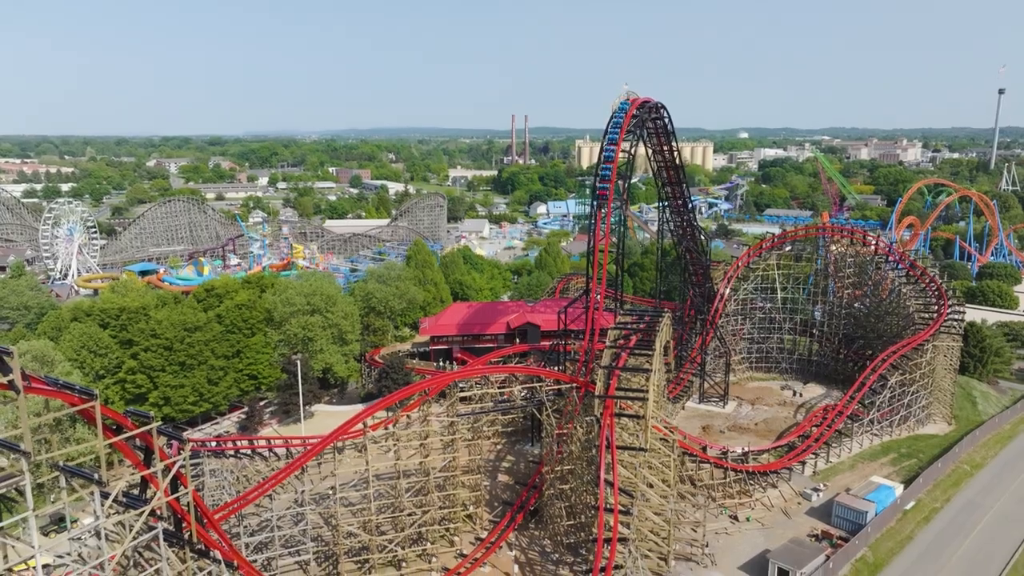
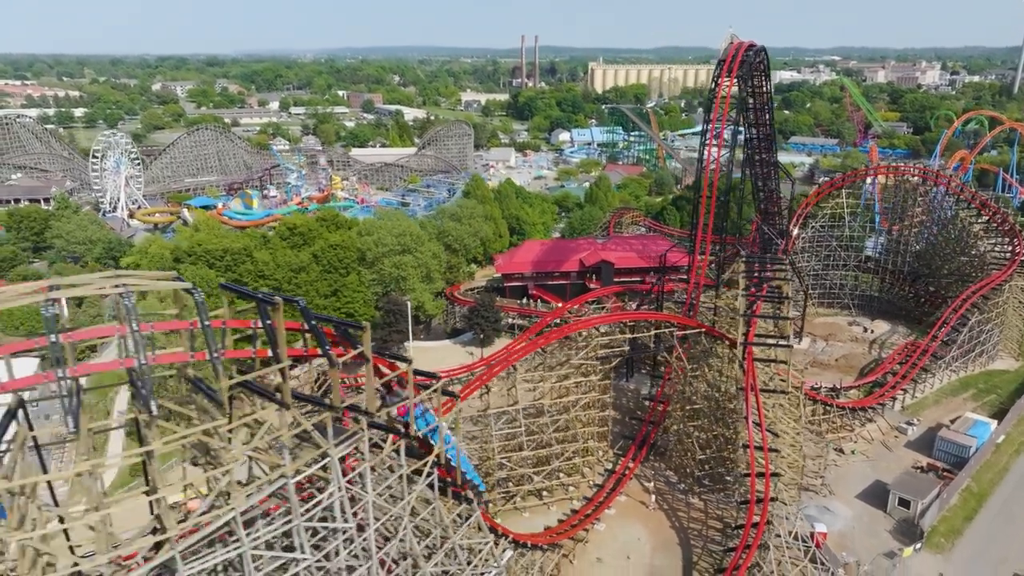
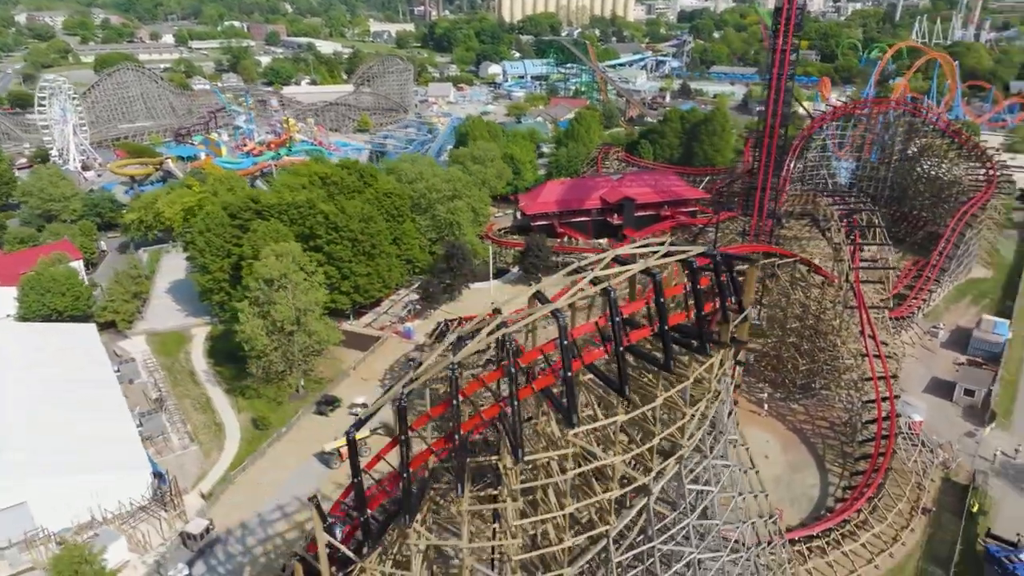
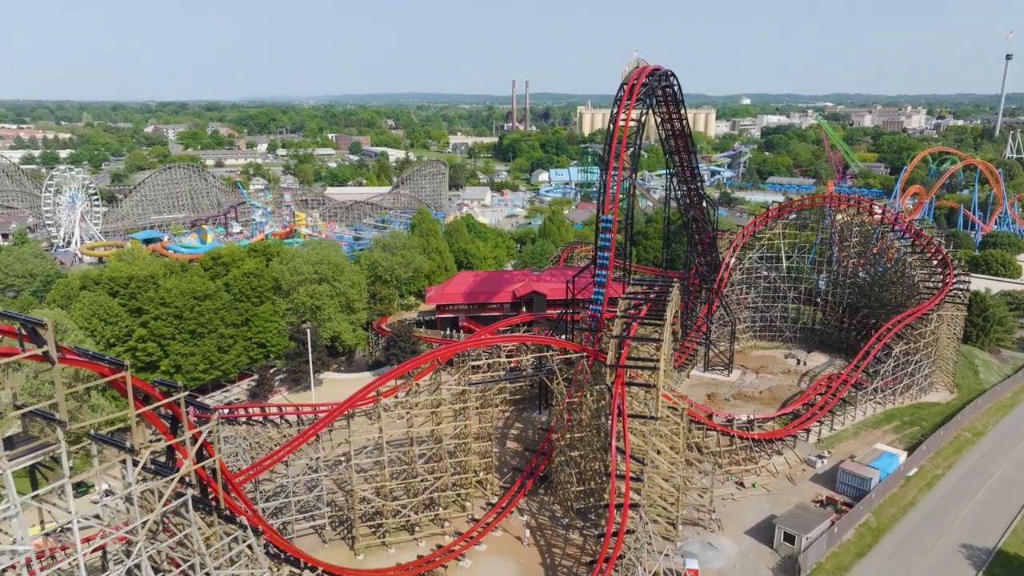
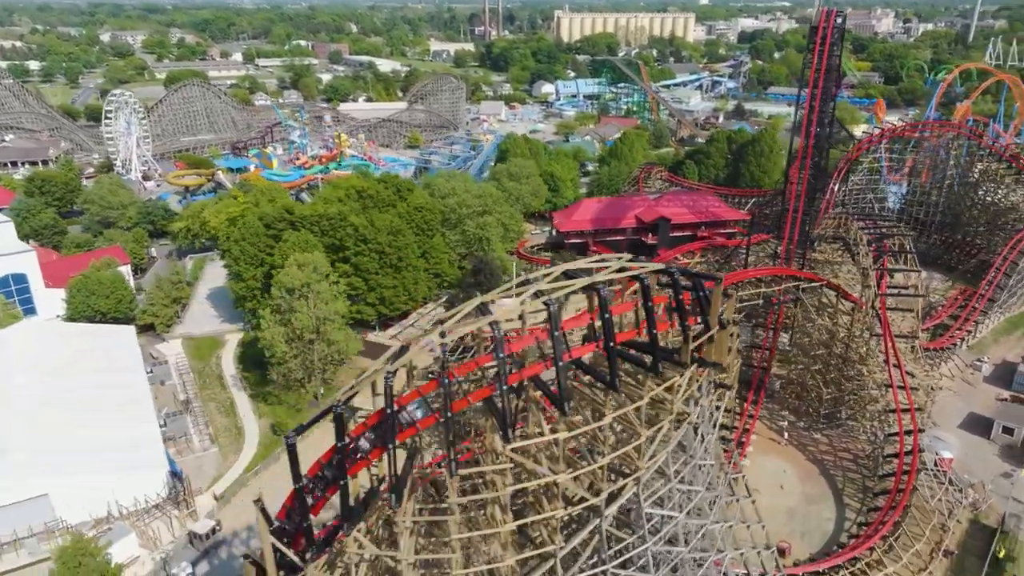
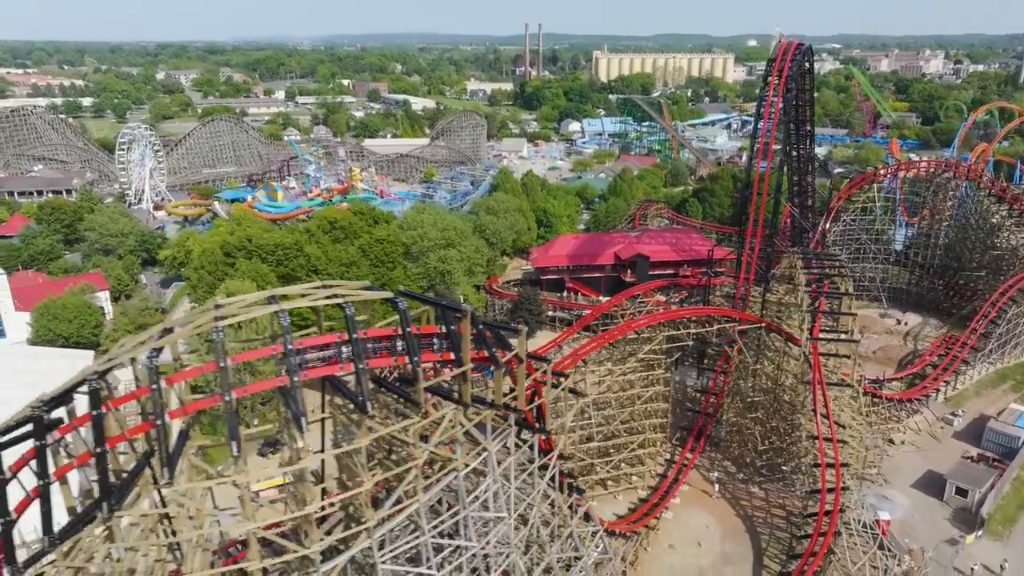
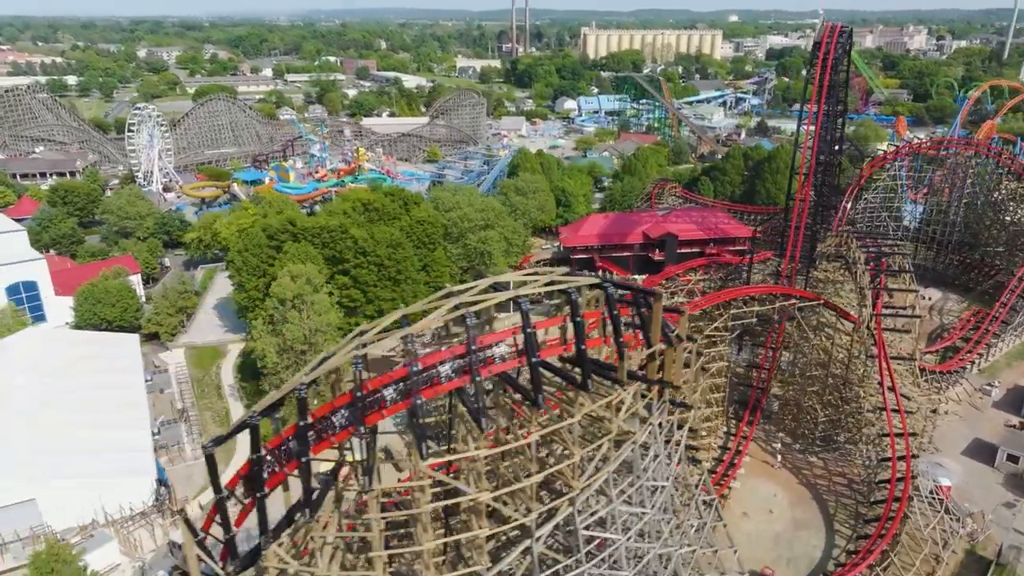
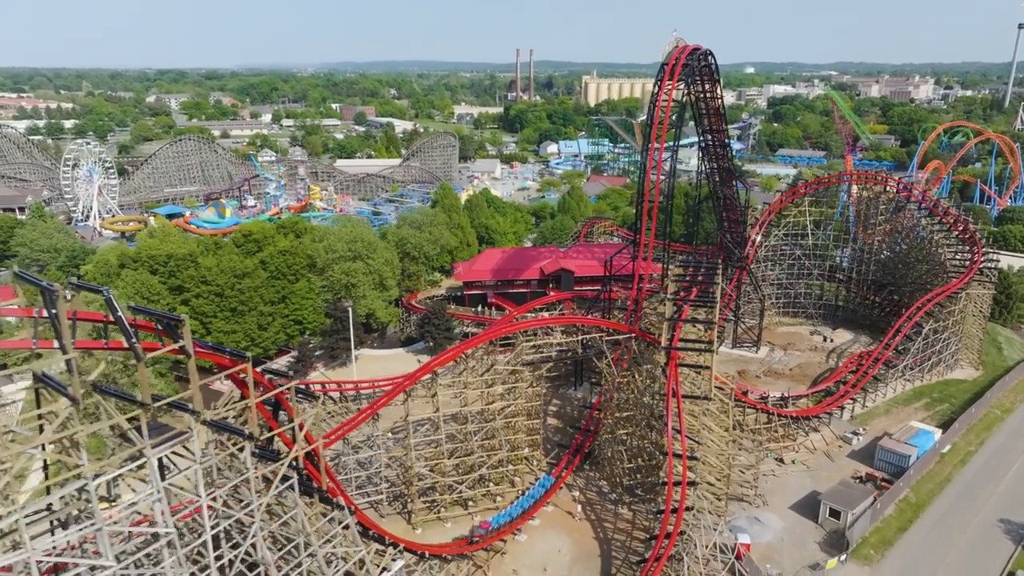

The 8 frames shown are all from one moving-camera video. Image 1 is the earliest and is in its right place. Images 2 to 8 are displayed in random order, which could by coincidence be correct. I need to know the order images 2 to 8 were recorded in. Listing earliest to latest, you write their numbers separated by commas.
4, 8, 2, 6, 7, 5, 3
